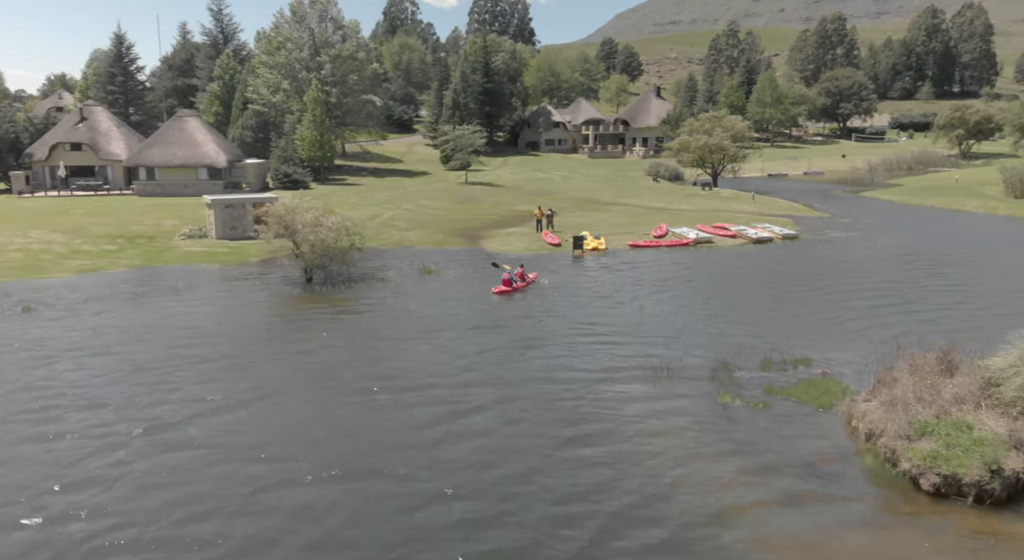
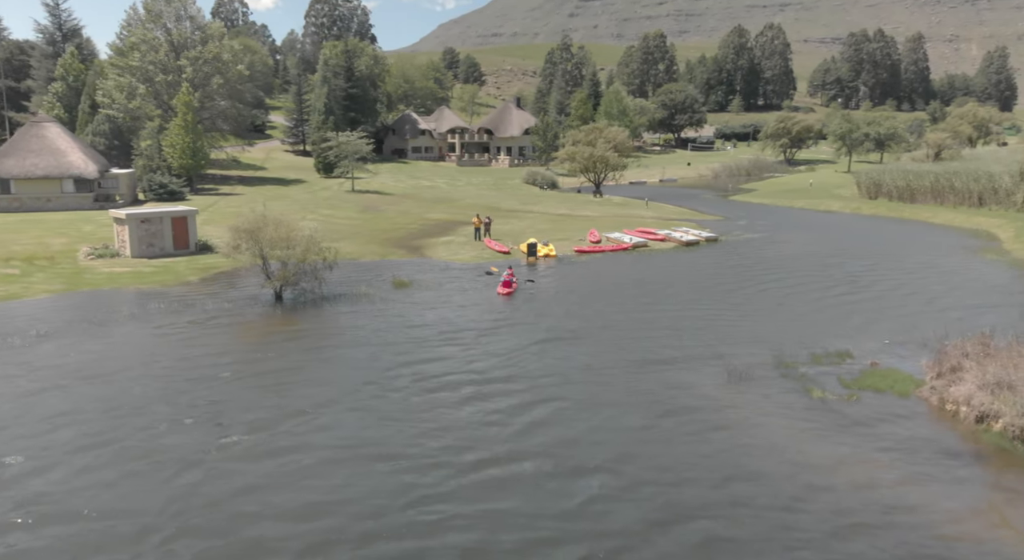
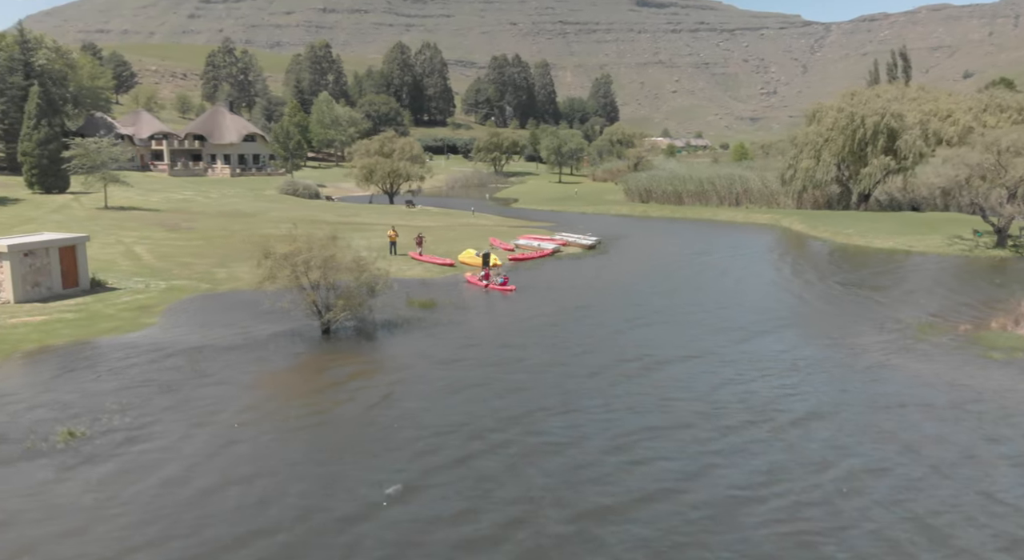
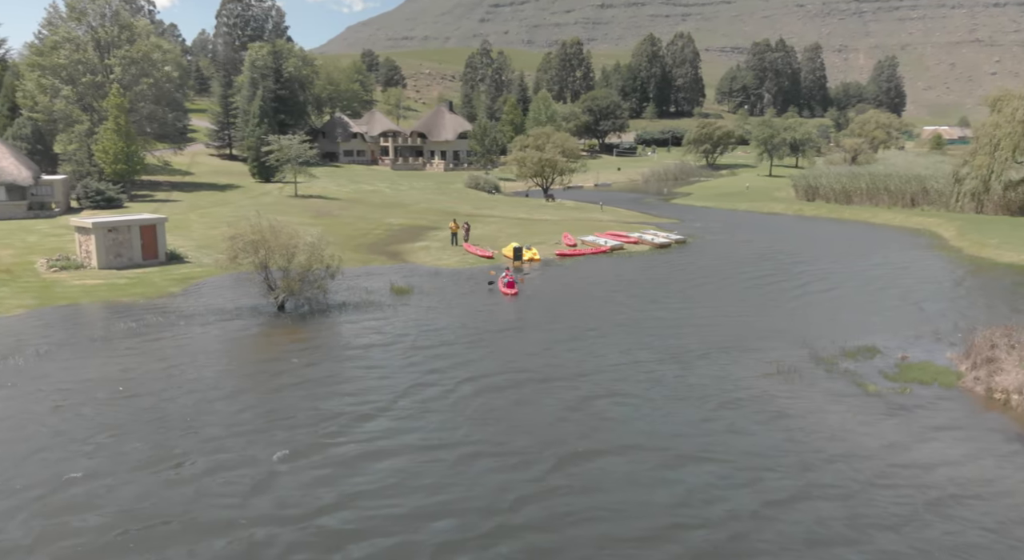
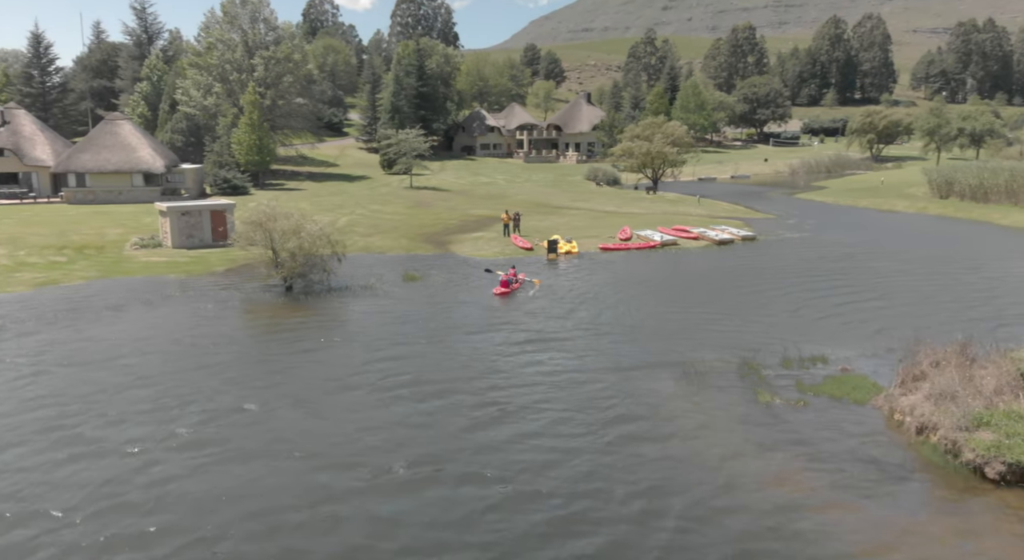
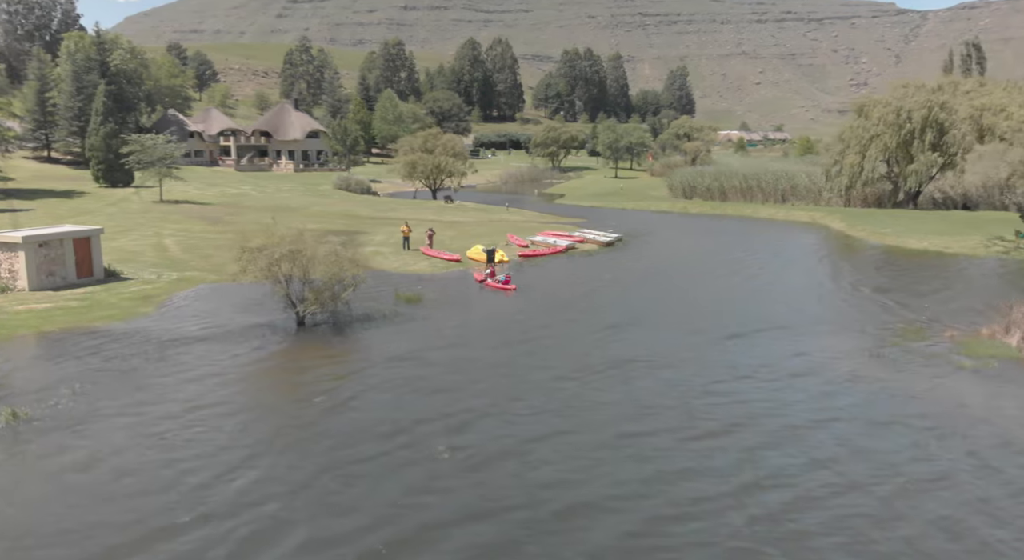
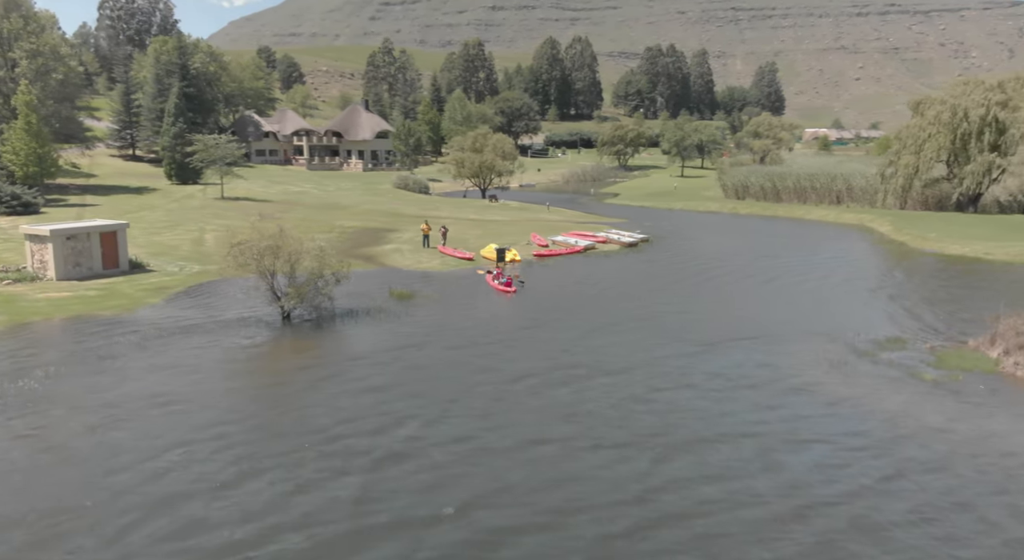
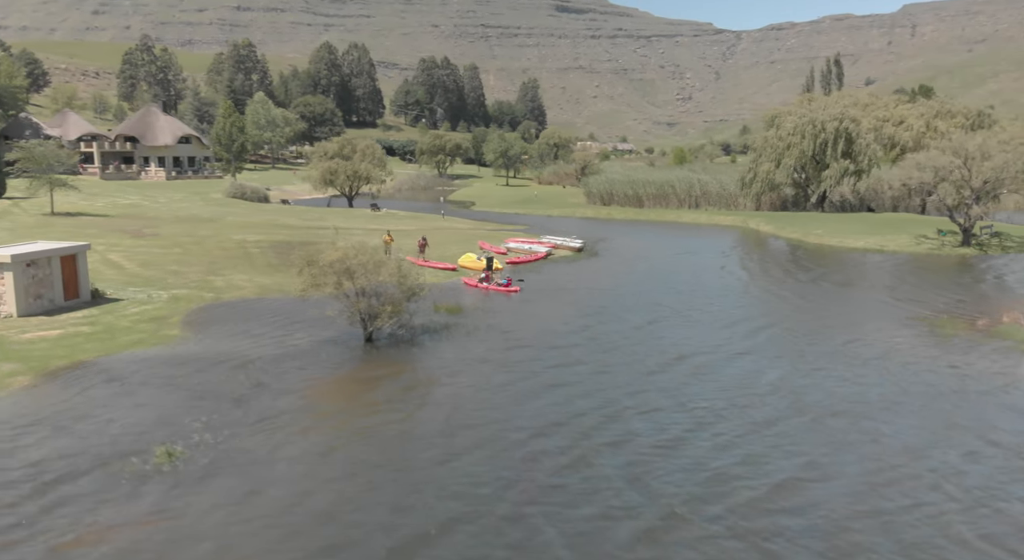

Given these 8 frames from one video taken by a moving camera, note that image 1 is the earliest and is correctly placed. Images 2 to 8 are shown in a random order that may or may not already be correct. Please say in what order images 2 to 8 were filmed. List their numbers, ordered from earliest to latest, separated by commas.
5, 2, 4, 7, 6, 3, 8
